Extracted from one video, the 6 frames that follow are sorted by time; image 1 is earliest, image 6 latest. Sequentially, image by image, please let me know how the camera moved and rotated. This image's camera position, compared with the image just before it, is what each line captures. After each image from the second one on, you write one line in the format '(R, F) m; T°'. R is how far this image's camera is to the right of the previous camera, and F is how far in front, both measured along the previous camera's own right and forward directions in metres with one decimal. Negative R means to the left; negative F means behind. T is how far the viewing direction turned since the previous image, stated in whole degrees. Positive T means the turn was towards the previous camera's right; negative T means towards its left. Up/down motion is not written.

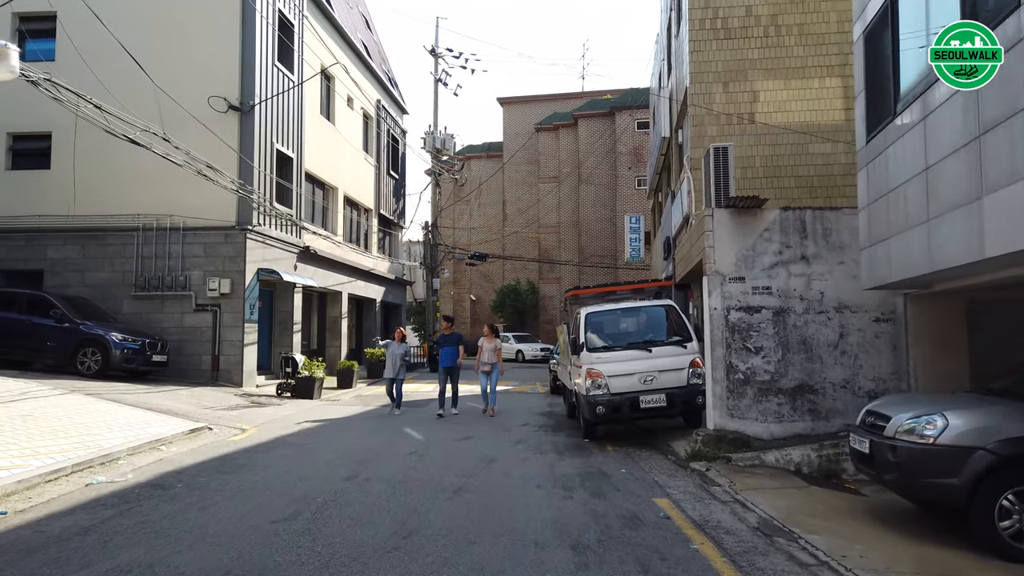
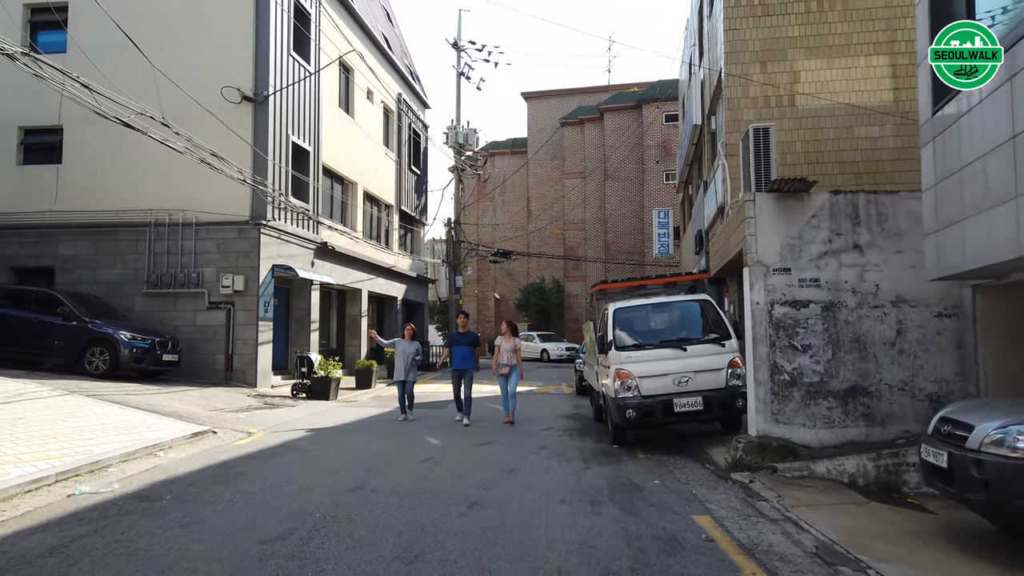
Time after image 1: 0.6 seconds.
(0.0, +0.8) m; -2°
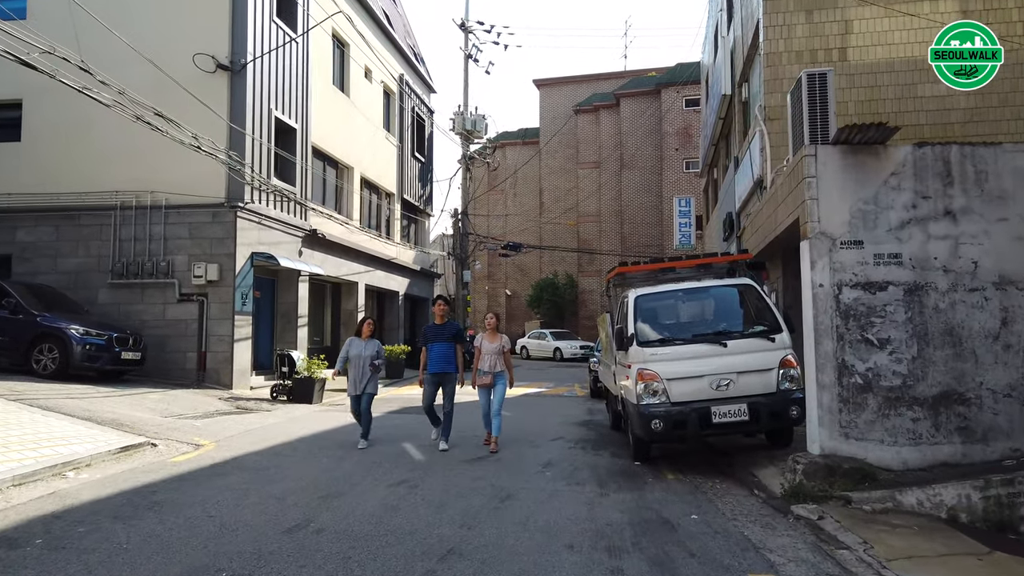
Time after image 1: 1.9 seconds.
(+0.2, +1.9) m; -1°
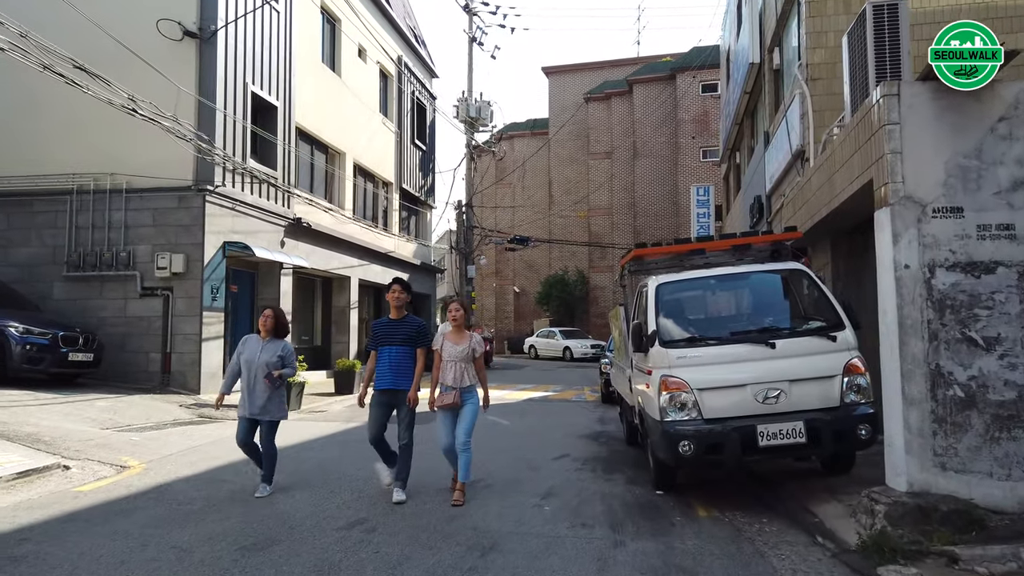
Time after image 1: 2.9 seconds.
(+0.2, +1.7) m; -1°
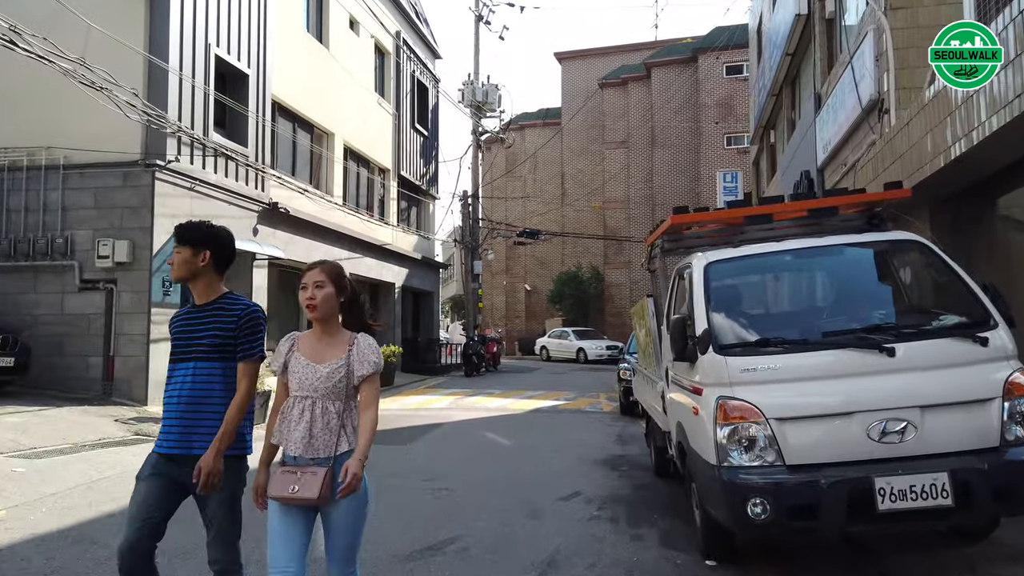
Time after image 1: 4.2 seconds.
(+0.2, +2.1) m; -1°
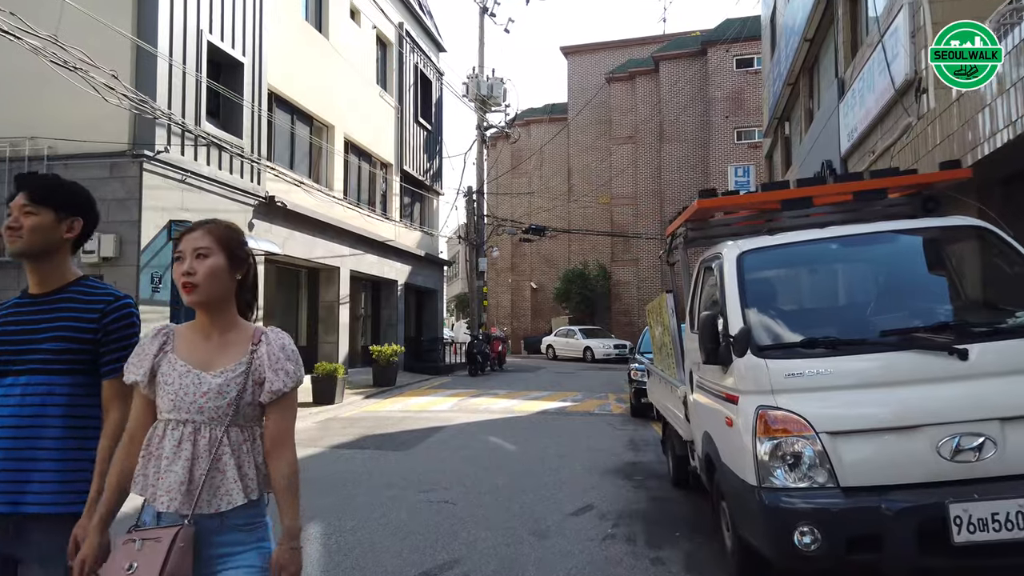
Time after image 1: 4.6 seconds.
(0.0, +0.6) m; 0°
